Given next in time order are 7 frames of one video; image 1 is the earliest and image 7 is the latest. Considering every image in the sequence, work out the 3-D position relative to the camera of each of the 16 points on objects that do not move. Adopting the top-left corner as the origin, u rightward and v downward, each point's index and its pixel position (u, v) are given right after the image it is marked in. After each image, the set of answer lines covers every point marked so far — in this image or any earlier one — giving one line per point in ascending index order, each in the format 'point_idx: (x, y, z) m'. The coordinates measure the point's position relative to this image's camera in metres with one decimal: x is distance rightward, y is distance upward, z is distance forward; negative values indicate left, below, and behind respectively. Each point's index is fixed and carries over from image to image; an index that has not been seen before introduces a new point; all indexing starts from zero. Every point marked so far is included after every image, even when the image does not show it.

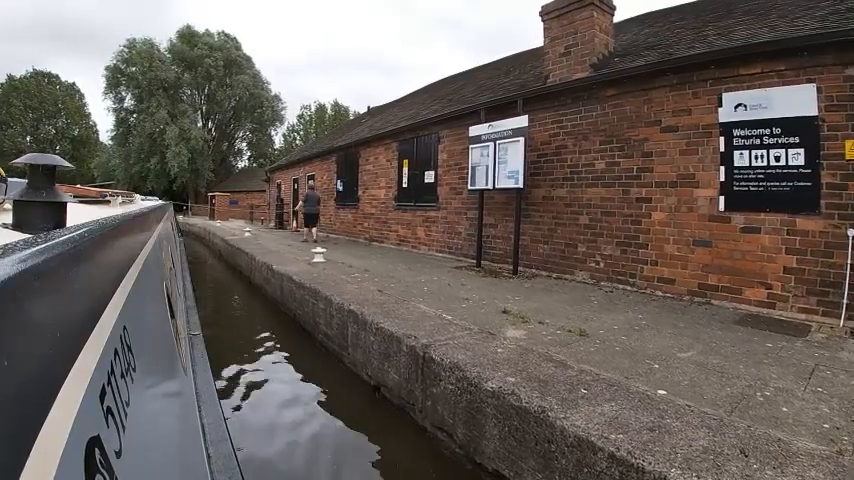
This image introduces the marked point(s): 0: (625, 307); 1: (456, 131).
0: (+1.9, -0.6, +4.1) m
1: (+0.5, +1.6, +6.6) m
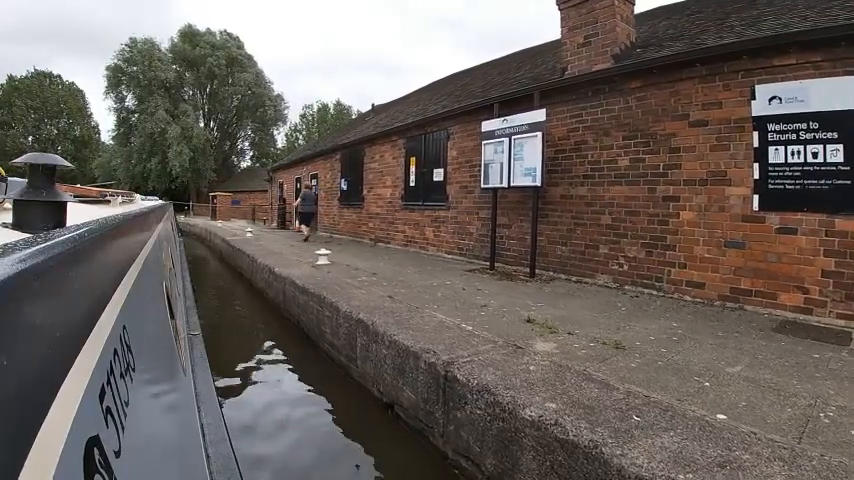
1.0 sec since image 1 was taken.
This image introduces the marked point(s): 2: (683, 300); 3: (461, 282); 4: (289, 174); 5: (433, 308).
0: (+2.0, -0.6, +3.8) m
1: (+0.6, +1.6, +6.2) m
2: (+2.6, -0.6, +4.3) m
3: (+0.4, -0.4, +4.5) m
4: (-4.7, +2.3, +15.1) m
5: (+0.1, -0.5, +3.4) m
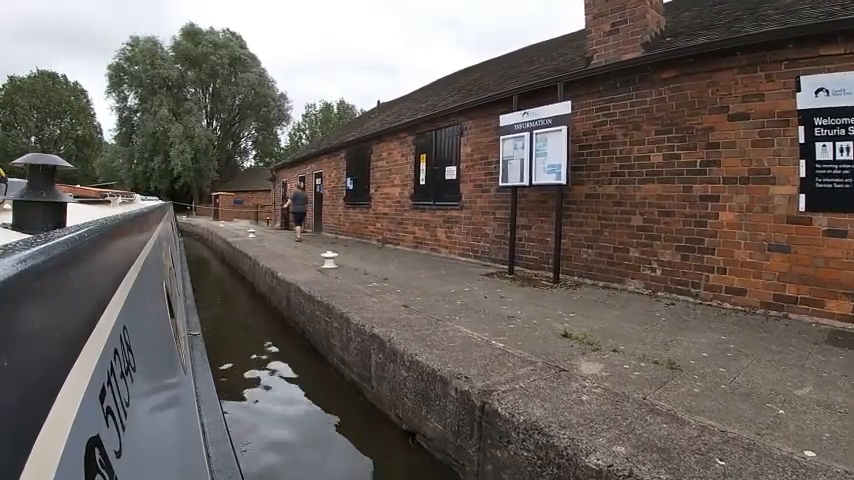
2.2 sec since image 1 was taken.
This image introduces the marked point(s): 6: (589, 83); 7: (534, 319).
0: (+2.2, -0.7, +3.4) m
1: (+0.8, +1.6, +5.9) m
2: (+2.7, -0.6, +4.0) m
3: (+0.5, -0.5, +4.1) m
4: (-4.6, +2.3, +14.8) m
5: (+0.2, -0.6, +3.1) m
6: (+2.0, +1.8, +4.9) m
7: (+0.8, -0.6, +3.1) m
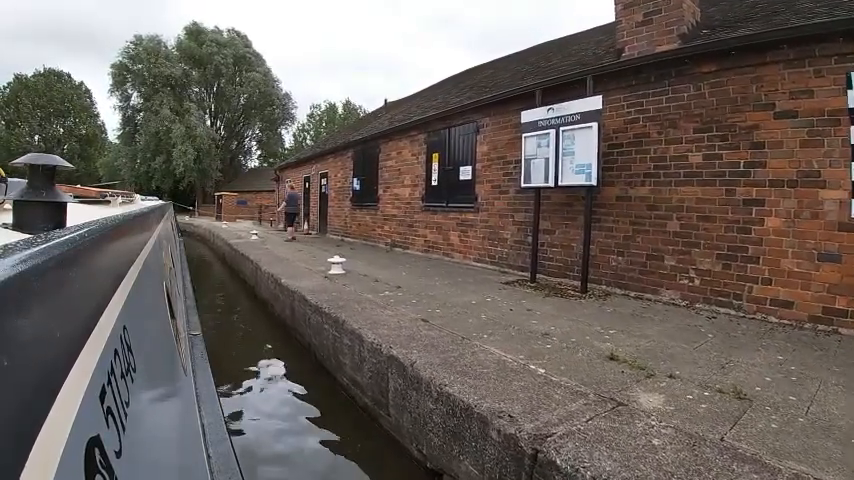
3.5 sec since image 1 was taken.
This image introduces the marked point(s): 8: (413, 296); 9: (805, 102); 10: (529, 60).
0: (+2.3, -0.7, +3.1) m
1: (+0.9, +1.5, +5.6) m
2: (+2.9, -0.7, +3.7) m
3: (+0.7, -0.5, +3.8) m
4: (-4.4, +2.2, +14.5) m
5: (+0.4, -0.6, +2.8) m
6: (+2.2, +1.8, +4.6) m
7: (+0.9, -0.6, +2.8) m
8: (-0.1, -0.5, +4.0) m
9: (+3.1, +1.2, +3.6) m
10: (+1.7, +3.1, +7.4) m
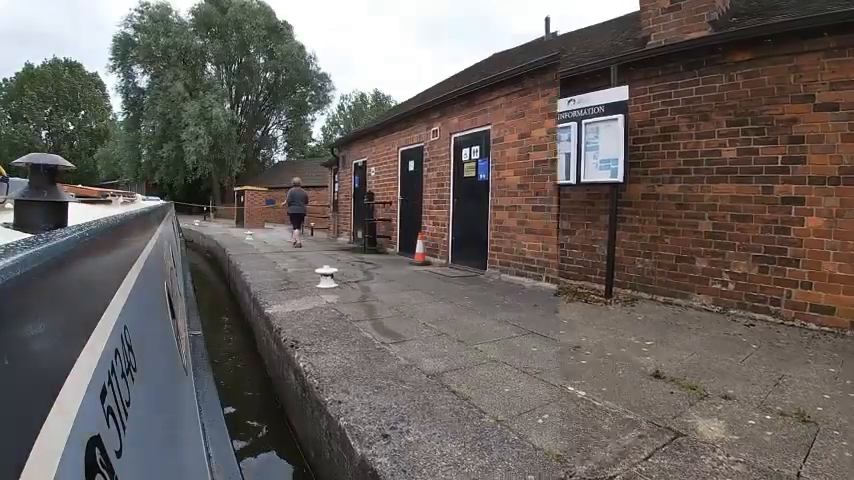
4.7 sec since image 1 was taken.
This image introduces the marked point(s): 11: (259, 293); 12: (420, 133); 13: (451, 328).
0: (+2.4, -0.7, +2.8) m
1: (+1.1, +1.5, +5.3) m
2: (+3.0, -0.7, +3.4) m
3: (+0.8, -0.5, +3.5) m
4: (-4.3, +2.2, +14.2) m
5: (+0.5, -0.6, +2.5) m
6: (+2.3, +1.7, +4.3) m
7: (+1.0, -0.6, +2.5) m
8: (0.0, -0.5, +3.8) m
9: (+3.2, +1.1, +3.3) m
10: (+1.9, +3.1, +7.2) m
11: (-1.5, -0.5, +3.9) m
12: (0.0, +1.9, +7.5) m
13: (+0.2, -0.6, +3.0) m
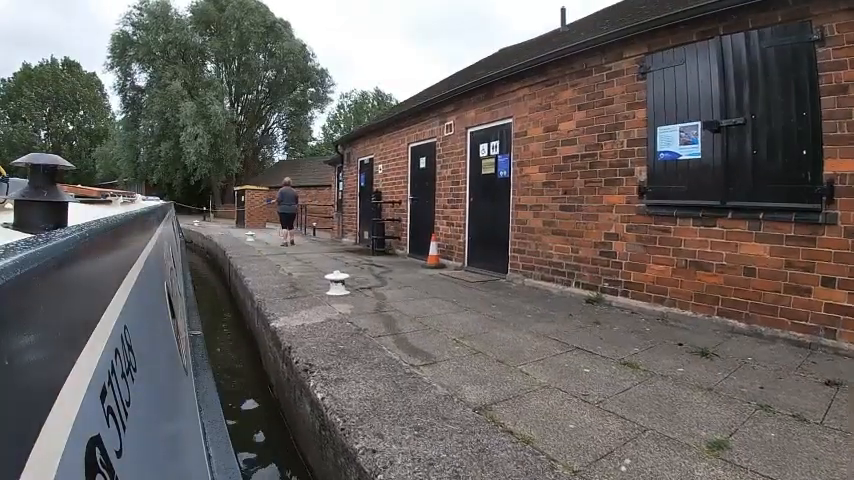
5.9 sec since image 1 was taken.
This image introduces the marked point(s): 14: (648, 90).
0: (+2.6, -0.8, +2.6) m
1: (+1.2, +1.5, +5.0) m
2: (+3.1, -0.7, +3.1) m
3: (+0.9, -0.5, +3.3) m
4: (-4.2, +2.2, +13.9) m
5: (+0.6, -0.7, +2.2) m
6: (+2.4, +1.7, +4.1) m
7: (+1.2, -0.6, +2.3) m
8: (+0.1, -0.5, +3.5) m
9: (+3.3, +1.1, +3.0) m
10: (+2.0, +3.1, +6.9) m
11: (-1.4, -0.5, +3.7) m
12: (+0.1, +1.8, +7.2) m
13: (+0.3, -0.6, +2.7) m
14: (+2.2, +1.5, +4.3) m
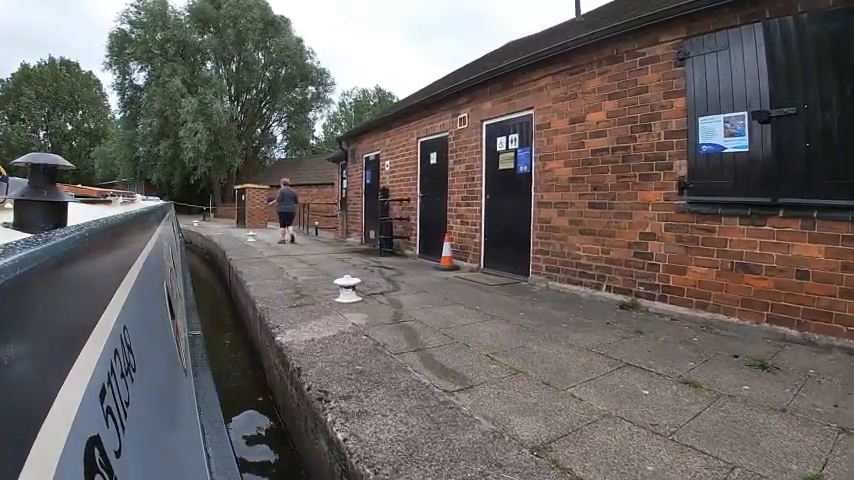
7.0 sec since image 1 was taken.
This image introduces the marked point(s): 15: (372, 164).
0: (+2.7, -0.8, +2.2) m
1: (+1.3, +1.5, +4.7) m
2: (+3.3, -0.7, +2.8) m
3: (+1.1, -0.5, +2.9) m
4: (-4.0, +2.2, +13.6) m
5: (+0.8, -0.7, +1.9) m
6: (+2.6, +1.7, +3.7) m
7: (+1.3, -0.7, +1.9) m
8: (+0.3, -0.5, +3.1) m
9: (+3.5, +1.1, +2.7) m
10: (+2.1, +3.1, +6.5) m
11: (-1.2, -0.5, +3.3) m
12: (+0.3, +1.8, +6.9) m
13: (+0.4, -0.6, +2.4) m
14: (+2.4, +1.5, +3.9) m
15: (-1.2, +1.6, +9.1) m
